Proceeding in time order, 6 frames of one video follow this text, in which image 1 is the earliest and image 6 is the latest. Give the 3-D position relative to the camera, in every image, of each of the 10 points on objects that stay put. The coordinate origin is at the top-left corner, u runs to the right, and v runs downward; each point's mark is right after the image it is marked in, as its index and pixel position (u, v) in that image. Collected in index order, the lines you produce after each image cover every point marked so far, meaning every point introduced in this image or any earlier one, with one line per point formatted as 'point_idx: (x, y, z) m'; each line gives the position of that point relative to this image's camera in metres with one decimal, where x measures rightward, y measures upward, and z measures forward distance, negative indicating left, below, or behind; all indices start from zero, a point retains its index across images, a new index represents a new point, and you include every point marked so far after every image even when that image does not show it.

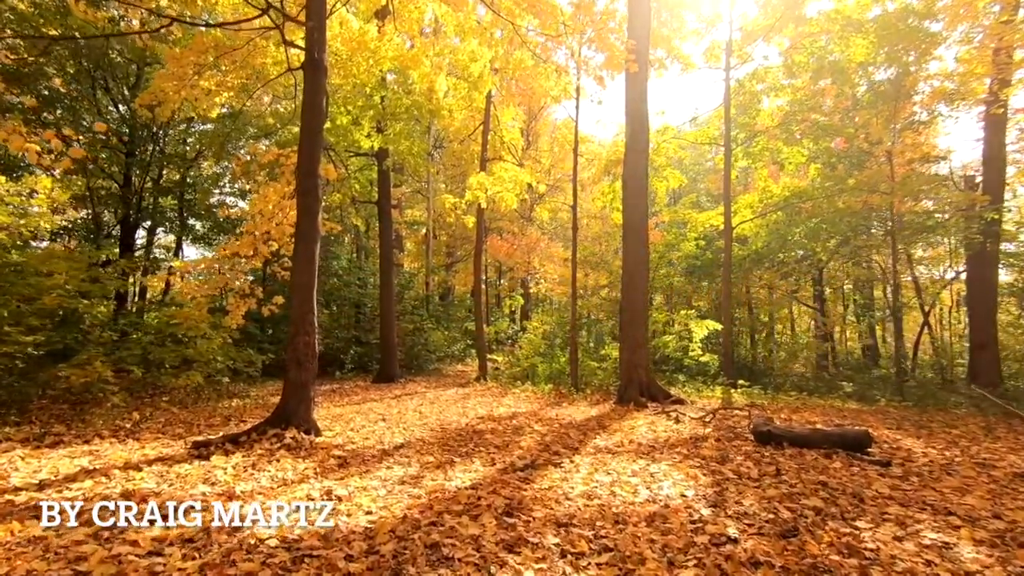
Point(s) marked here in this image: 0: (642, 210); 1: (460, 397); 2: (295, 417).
0: (+2.3, +1.4, +9.6) m
1: (-1.0, -2.1, +10.3) m
2: (-2.3, -1.3, +5.6) m
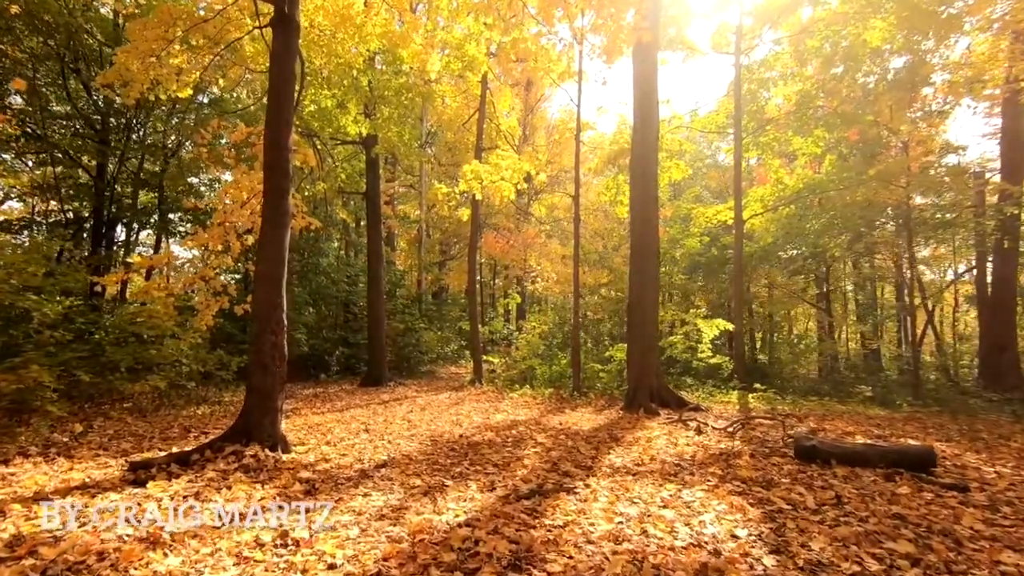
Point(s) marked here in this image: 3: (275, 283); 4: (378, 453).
0: (+2.3, +1.5, +8.8) m
1: (-1.0, -2.0, +9.5) m
2: (-2.3, -1.3, +4.8) m
3: (-2.2, 0.0, +5.0) m
4: (-1.3, -1.6, +5.1) m
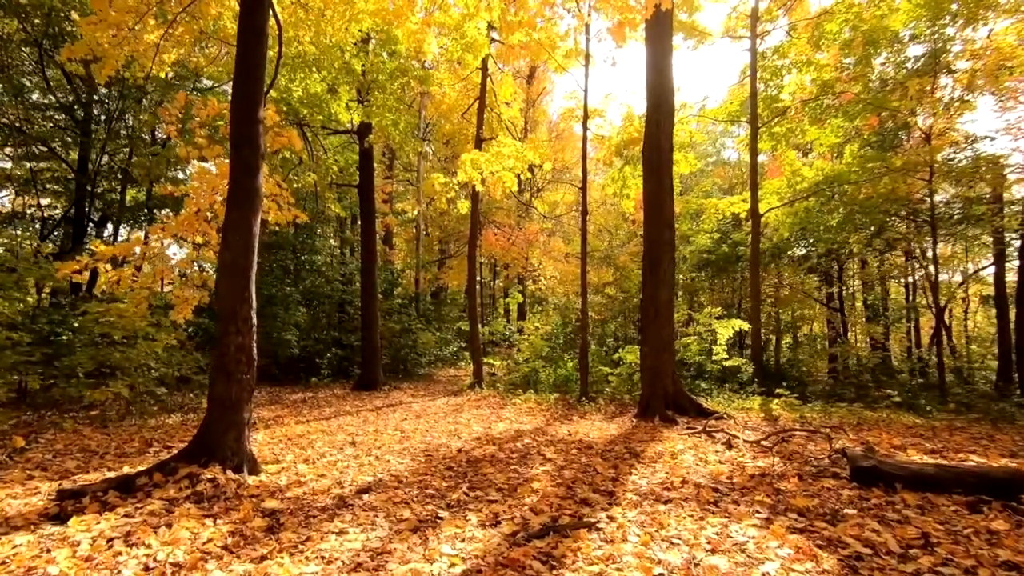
0: (+2.3, +1.5, +8.1) m
1: (-1.0, -2.0, +8.7) m
2: (-2.2, -1.2, +4.1) m
3: (-2.2, +0.1, +4.3) m
4: (-1.2, -1.5, +4.4) m
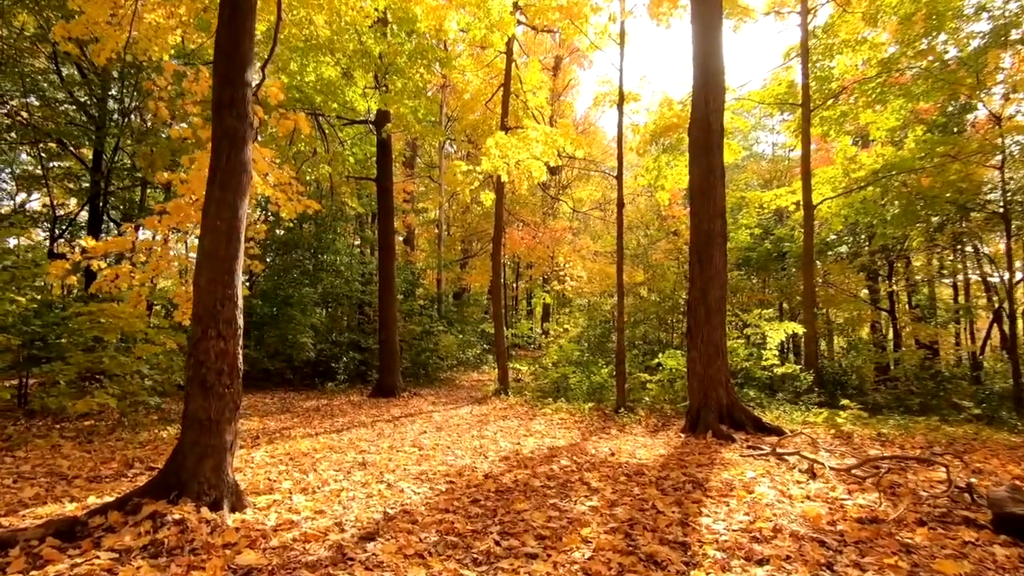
0: (+2.7, +1.6, +7.2) m
1: (-0.5, -2.0, +7.9) m
2: (-2.0, -1.2, +3.4) m
3: (-1.9, +0.1, +3.6) m
4: (-1.0, -1.5, +3.6) m
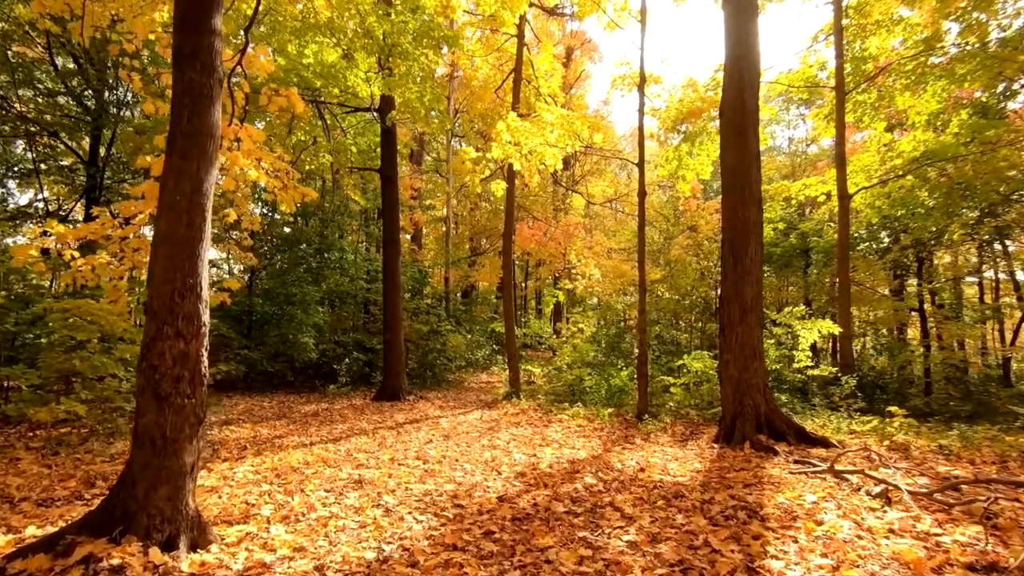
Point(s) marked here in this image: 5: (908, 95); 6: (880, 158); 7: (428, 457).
0: (+2.9, +1.6, +6.5) m
1: (-0.3, -1.9, +7.3) m
2: (-1.8, -1.1, +2.7) m
3: (-1.8, +0.2, +2.9) m
4: (-0.8, -1.4, +3.0) m
5: (+7.7, +3.8, +10.6) m
6: (+7.8, +2.8, +11.6) m
7: (-0.8, -1.7, +5.4) m
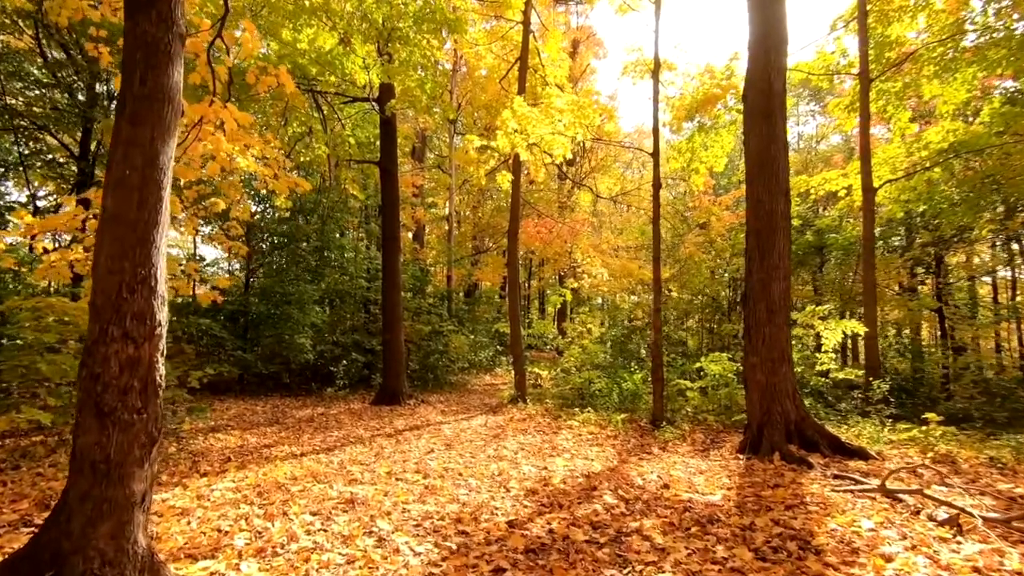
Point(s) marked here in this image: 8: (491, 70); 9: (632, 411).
0: (+3.0, +1.6, +6.0) m
1: (-0.3, -1.9, +6.8) m
2: (-1.8, -1.1, +2.3) m
3: (-1.7, +0.2, +2.5) m
4: (-0.8, -1.4, +2.5) m
5: (+7.9, +3.8, +10.1) m
6: (+8.0, +2.8, +11.1) m
7: (-0.8, -1.7, +5.0) m
8: (-0.4, +4.5, +11.2) m
9: (+1.9, -1.9, +8.7) m
